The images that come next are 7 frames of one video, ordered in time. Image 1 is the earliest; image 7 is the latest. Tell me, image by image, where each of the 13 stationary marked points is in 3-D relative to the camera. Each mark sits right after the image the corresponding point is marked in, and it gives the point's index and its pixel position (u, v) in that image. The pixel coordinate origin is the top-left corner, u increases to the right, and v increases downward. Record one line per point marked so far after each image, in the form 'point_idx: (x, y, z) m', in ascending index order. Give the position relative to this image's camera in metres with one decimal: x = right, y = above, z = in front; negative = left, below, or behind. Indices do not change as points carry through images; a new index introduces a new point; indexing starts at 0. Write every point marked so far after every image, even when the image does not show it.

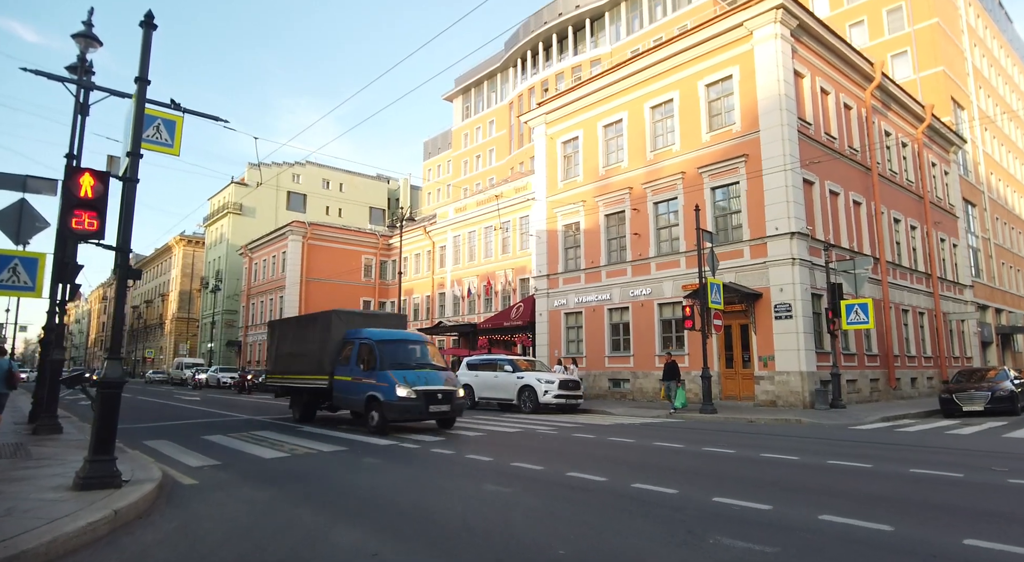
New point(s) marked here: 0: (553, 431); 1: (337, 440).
0: (+1.0, -3.5, +14.0) m
1: (-3.4, -3.1, +11.9) m
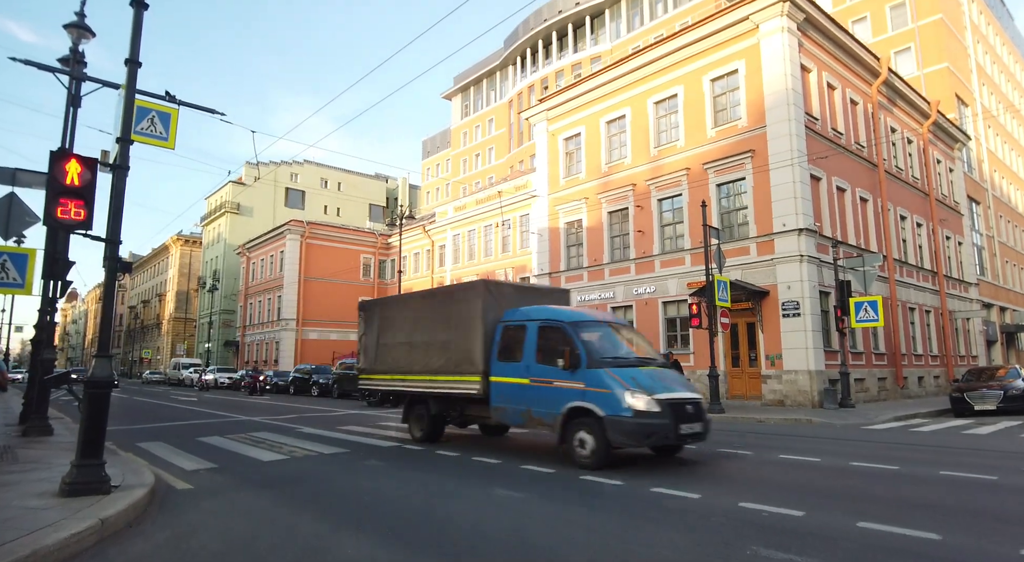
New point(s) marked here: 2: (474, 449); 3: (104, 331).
0: (+1.1, -3.4, +13.6) m
1: (-3.3, -3.0, +11.5) m
2: (-0.7, -3.0, +10.7) m
3: (-4.3, -0.5, +6.4) m
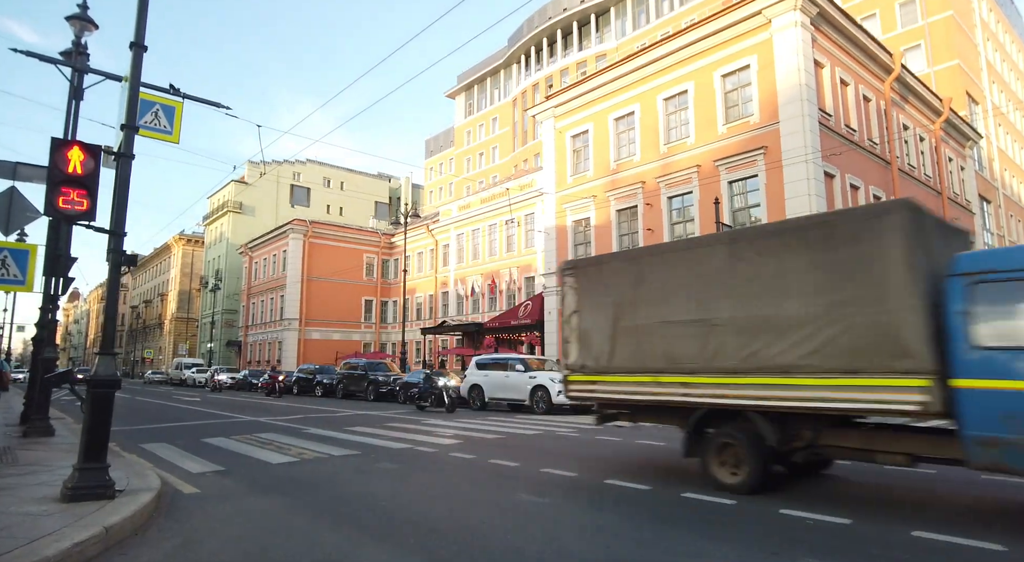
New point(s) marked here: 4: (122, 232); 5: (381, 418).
0: (+1.4, -3.3, +13.2) m
1: (-3.0, -3.0, +11.1) m
2: (-0.4, -2.9, +10.3) m
3: (-4.1, -0.5, +6.1) m
4: (-4.1, +0.5, +6.4) m
5: (-3.8, -4.0, +17.5) m
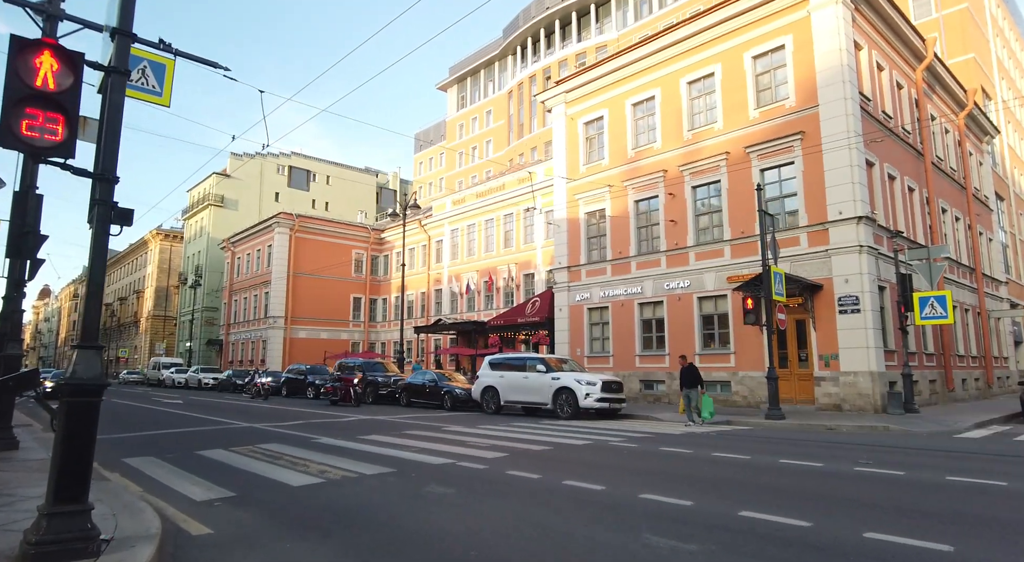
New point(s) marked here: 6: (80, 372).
0: (+2.2, -3.1, +11.6) m
1: (-2.1, -2.7, +9.3) m
2: (+0.6, -2.7, +8.6) m
3: (-3.0, -0.2, +4.3) m
4: (-3.0, +0.8, +4.6) m
5: (-3.1, -3.7, +15.6) m
6: (-3.0, -0.6, +4.2) m
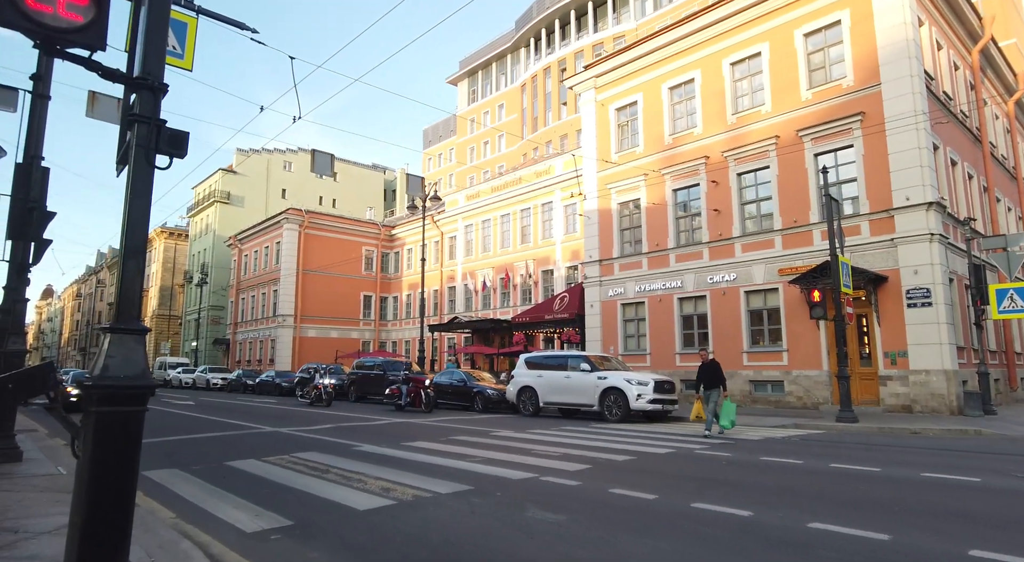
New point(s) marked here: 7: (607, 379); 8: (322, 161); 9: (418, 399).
0: (+3.4, -2.9, +10.2) m
1: (-0.9, -2.5, +7.9) m
2: (+1.7, -2.4, +7.2) m
3: (-1.8, 0.0, +2.9) m
4: (-1.9, +1.0, +3.2) m
5: (-1.9, -3.5, +14.2) m
6: (-1.8, -0.4, +2.8) m
7: (+2.6, -2.7, +16.7) m
8: (-5.6, +3.6, +17.9) m
9: (-2.9, -3.8, +19.7) m
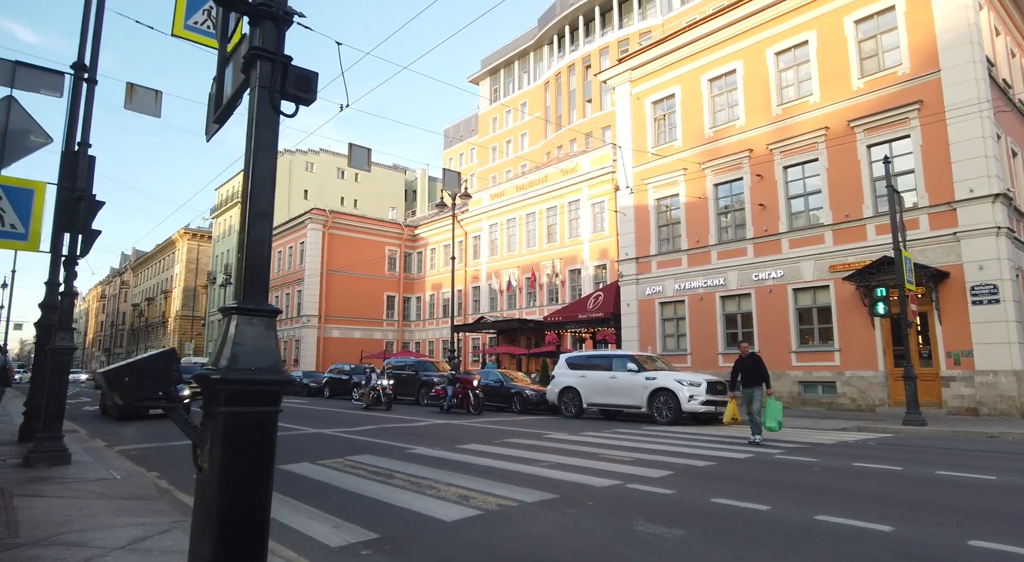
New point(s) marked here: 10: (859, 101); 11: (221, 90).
0: (+4.4, -2.8, +9.5) m
1: (0.0, -2.4, +7.4) m
2: (+2.7, -2.3, +6.6) m
3: (-1.0, +0.1, +2.3) m
4: (-1.0, +1.1, +2.7) m
5: (-0.7, -3.4, +13.7) m
6: (-1.0, -0.3, +2.2) m
7: (+3.8, -2.6, +16.0) m
8: (-4.4, +3.6, +17.5) m
9: (-1.6, -3.8, +19.2) m
10: (+11.1, +5.8, +19.4) m
11: (-1.5, +1.0, +3.2) m
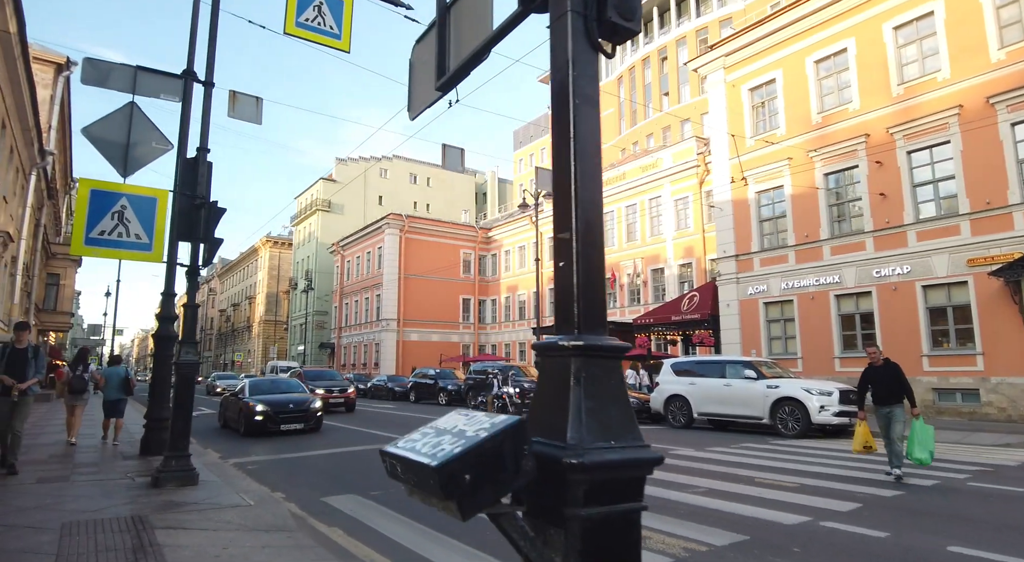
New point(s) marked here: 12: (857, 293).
0: (+6.4, -2.7, +8.1) m
1: (+1.8, -2.4, +6.4) m
2: (+4.3, -2.3, +5.3) m
3: (+0.2, +0.1, +1.5) m
4: (+0.2, +1.1, +1.9) m
5: (+1.7, -3.4, +12.8) m
6: (+0.2, -0.3, +1.4) m
7: (+6.5, -2.6, +14.7) m
8: (-1.7, +3.5, +17.0) m
9: (+1.4, -3.8, +18.3) m
10: (+13.9, +5.9, +17.2) m
11: (-0.3, +0.9, +2.5) m
12: (+11.3, -0.4, +19.8) m
